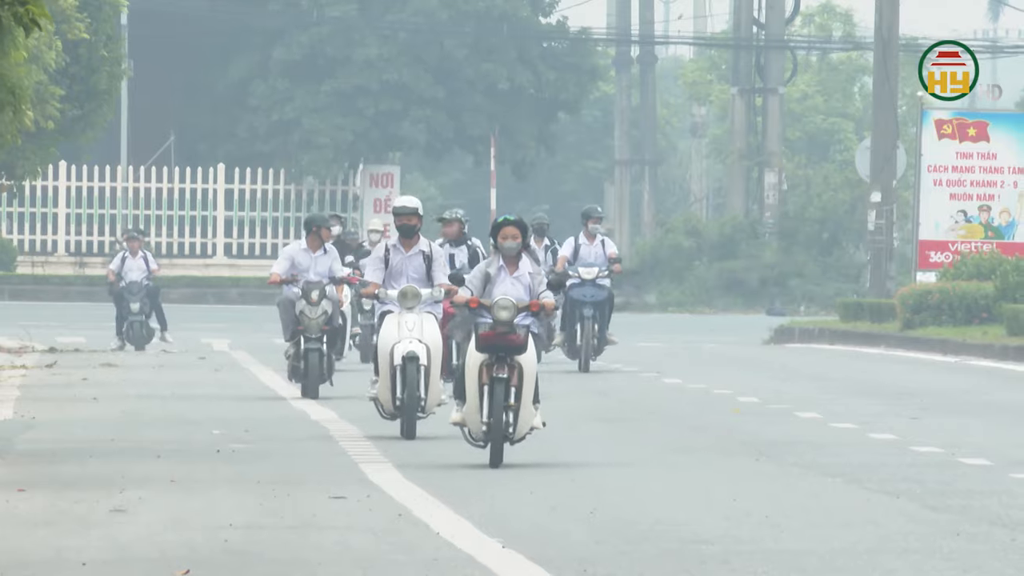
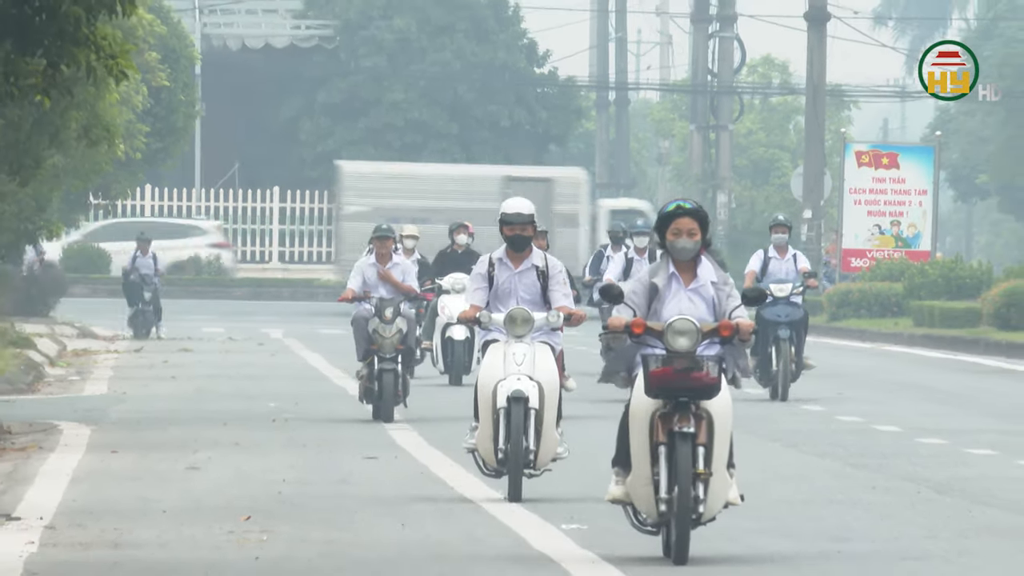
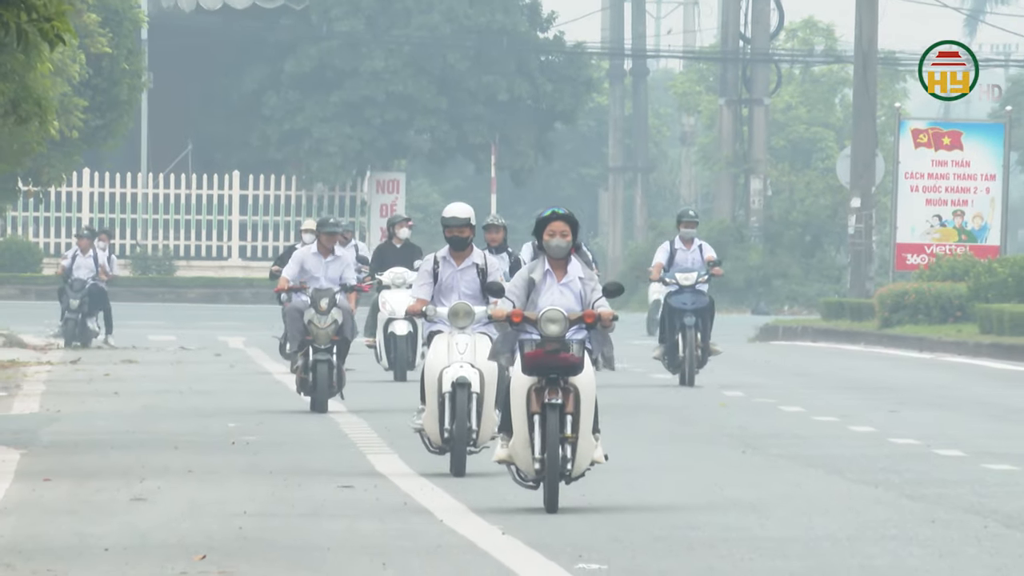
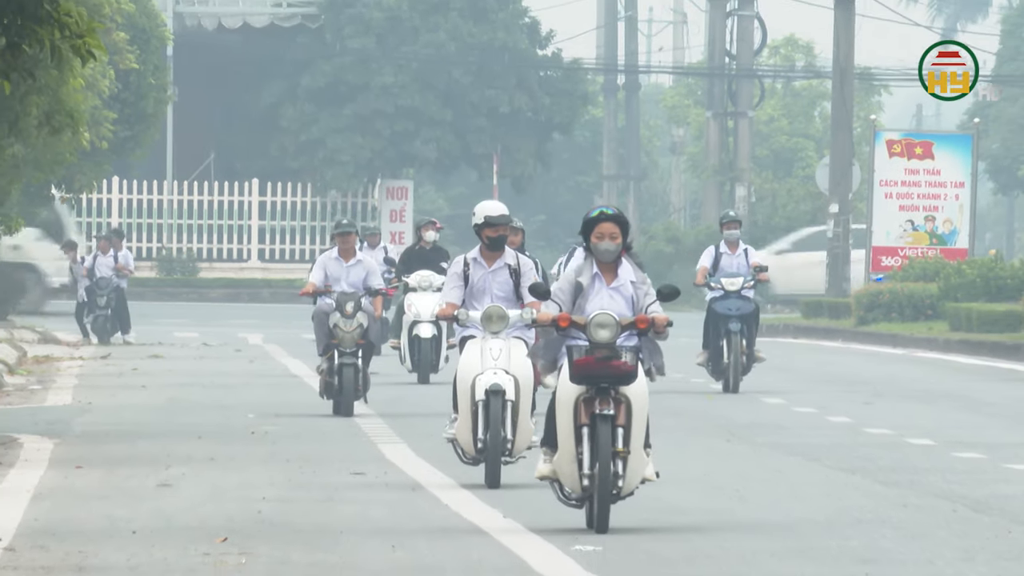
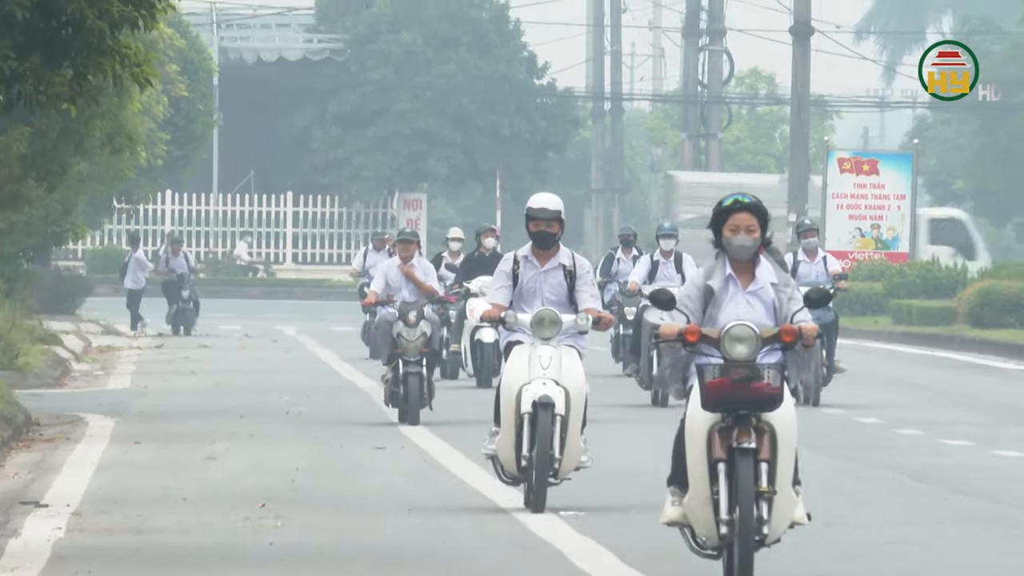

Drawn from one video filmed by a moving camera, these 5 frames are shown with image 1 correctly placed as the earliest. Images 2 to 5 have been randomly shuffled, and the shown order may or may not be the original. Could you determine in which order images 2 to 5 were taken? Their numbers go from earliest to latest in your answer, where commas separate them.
3, 4, 2, 5
